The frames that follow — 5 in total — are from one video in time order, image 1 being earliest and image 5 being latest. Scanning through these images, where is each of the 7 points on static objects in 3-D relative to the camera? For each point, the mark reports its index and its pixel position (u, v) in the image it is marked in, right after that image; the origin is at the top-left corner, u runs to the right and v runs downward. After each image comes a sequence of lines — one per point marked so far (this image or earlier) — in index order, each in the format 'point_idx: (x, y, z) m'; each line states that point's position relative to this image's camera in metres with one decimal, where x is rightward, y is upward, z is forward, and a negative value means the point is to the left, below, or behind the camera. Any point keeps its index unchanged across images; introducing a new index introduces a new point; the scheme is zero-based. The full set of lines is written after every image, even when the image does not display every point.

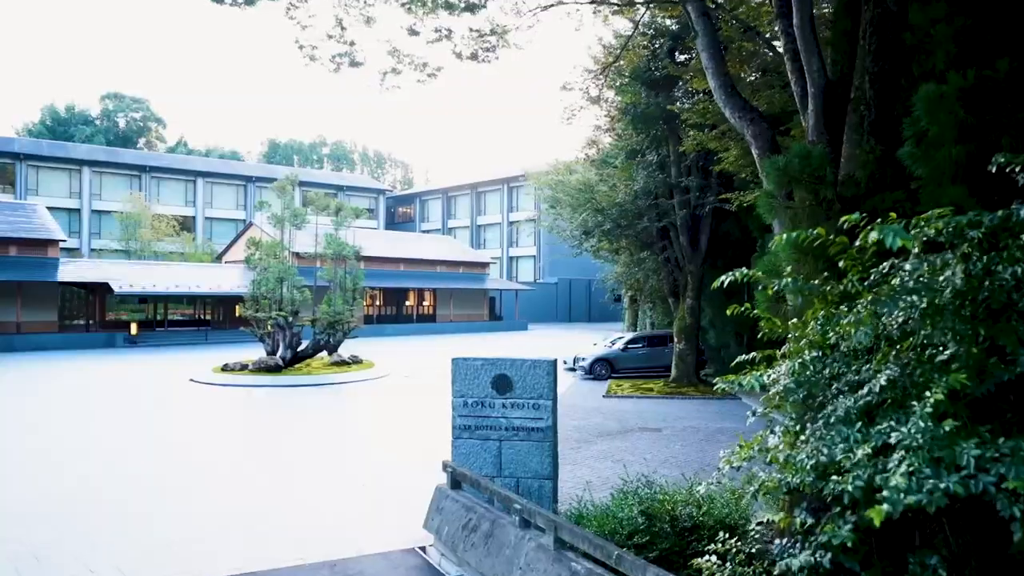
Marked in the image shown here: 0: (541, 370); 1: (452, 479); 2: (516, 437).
0: (+0.3, -0.8, +7.4) m
1: (-0.6, -1.8, +6.8) m
2: (0.0, -1.5, +7.5) m
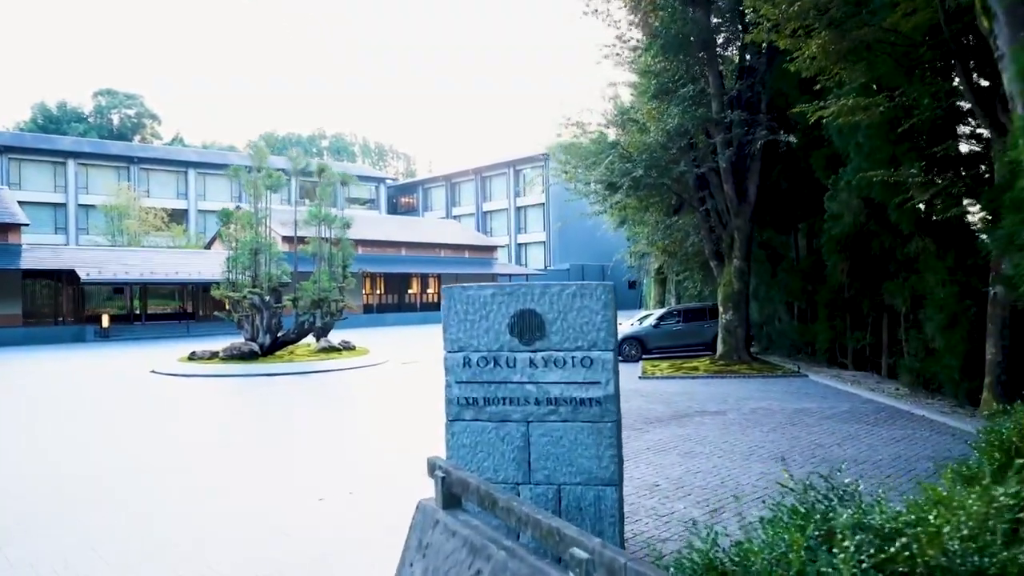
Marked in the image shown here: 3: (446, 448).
0: (+0.5, -0.1, +4.4) m
1: (-0.3, -1.1, +3.8) m
2: (+0.3, -0.8, +4.5) m
3: (-0.4, -1.0, +4.6) m
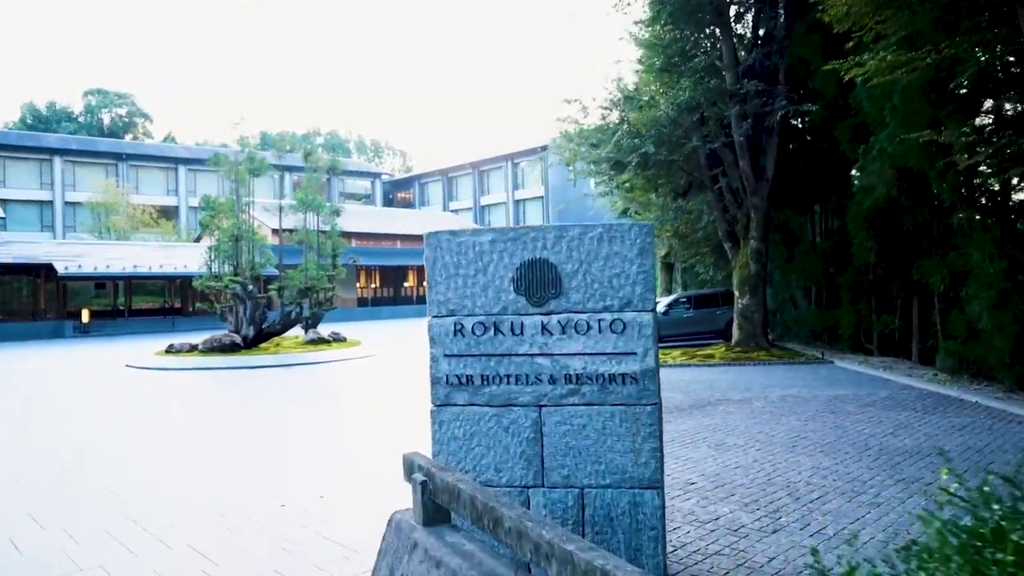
0: (+0.5, +0.2, +3.4) m
1: (-0.3, -0.8, +2.8) m
2: (+0.3, -0.5, +3.4) m
3: (-0.4, -0.8, +3.6) m
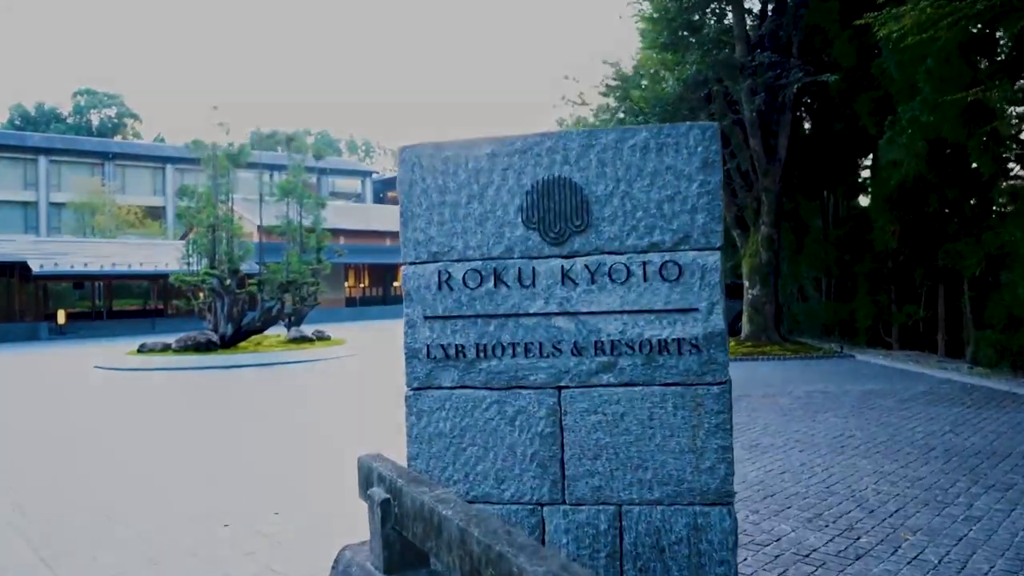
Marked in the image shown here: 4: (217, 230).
0: (+0.5, +0.4, +2.4) m
1: (-0.3, -0.6, +1.7) m
2: (+0.3, -0.3, +2.4) m
3: (-0.4, -0.5, +2.6) m
4: (-7.1, +1.4, +17.8) m
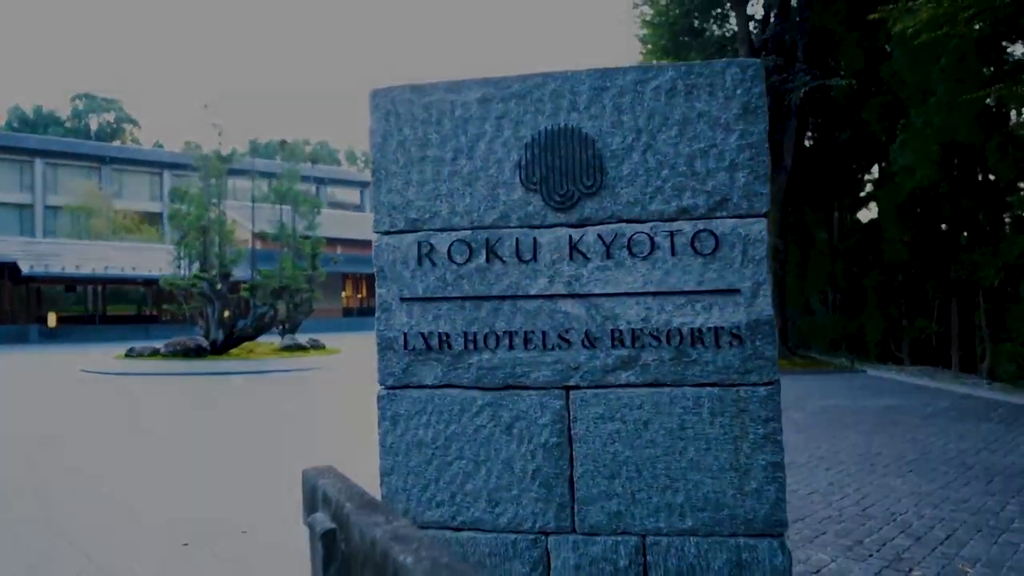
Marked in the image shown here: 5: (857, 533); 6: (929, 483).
0: (+0.5, +0.5, +1.9) m
1: (-0.3, -0.5, +1.3) m
2: (+0.3, -0.2, +1.9) m
3: (-0.4, -0.5, +2.1) m
4: (-7.1, +1.2, +17.4) m
5: (+1.6, -1.2, +3.4) m
6: (+2.6, -1.2, +4.6) m
